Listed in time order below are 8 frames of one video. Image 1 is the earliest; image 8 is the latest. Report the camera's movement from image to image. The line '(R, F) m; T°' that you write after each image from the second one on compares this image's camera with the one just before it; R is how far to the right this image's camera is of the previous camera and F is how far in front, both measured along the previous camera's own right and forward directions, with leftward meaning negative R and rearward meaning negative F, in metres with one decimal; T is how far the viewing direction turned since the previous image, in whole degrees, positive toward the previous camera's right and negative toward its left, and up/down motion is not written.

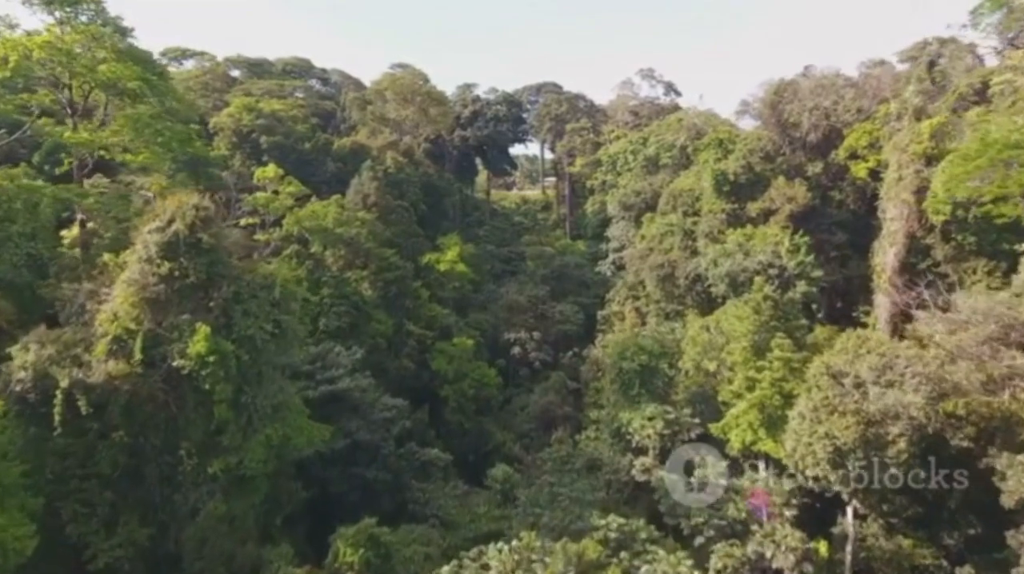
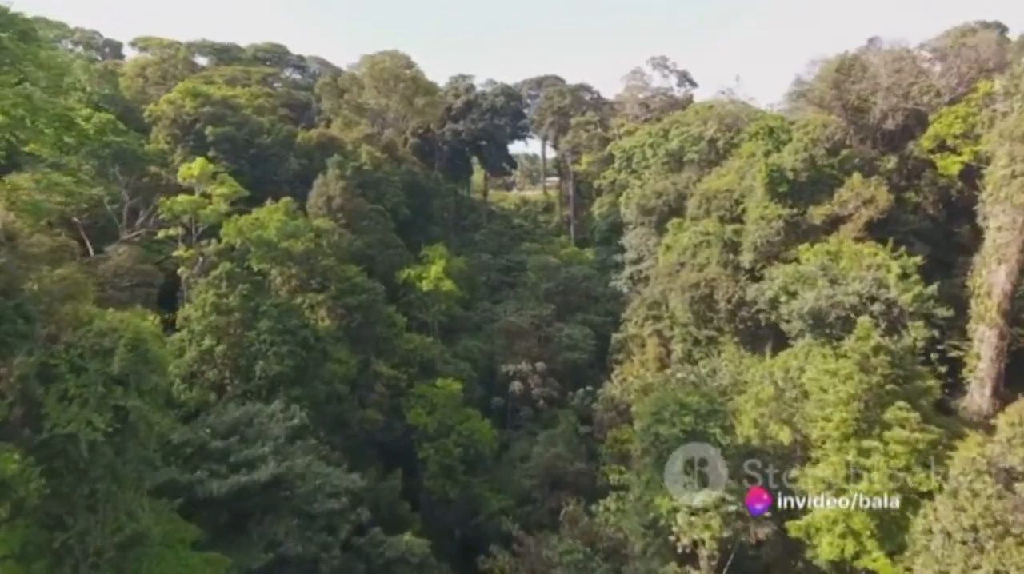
(+0.1, +6.6) m; 0°
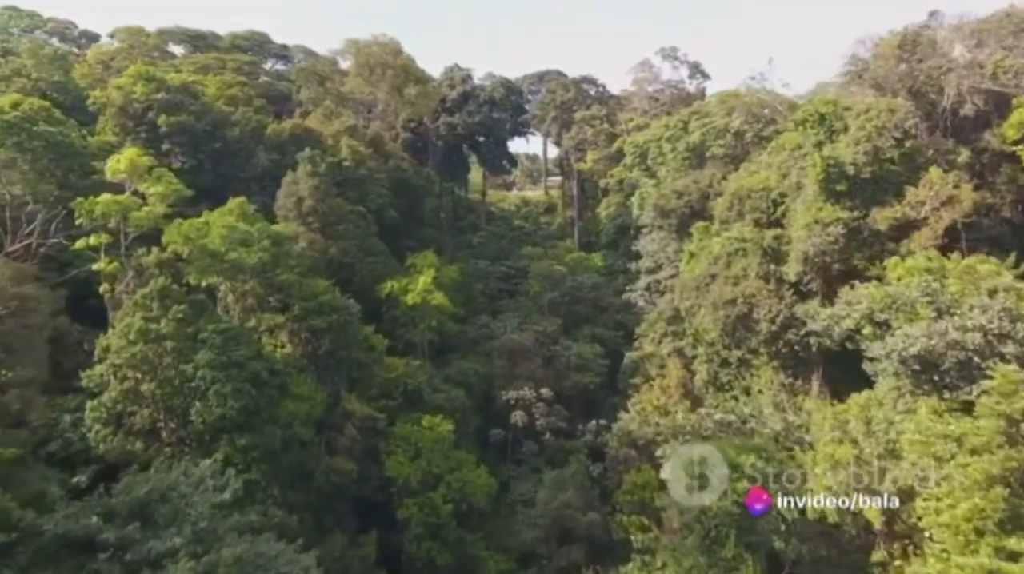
(0.0, +4.3) m; 0°
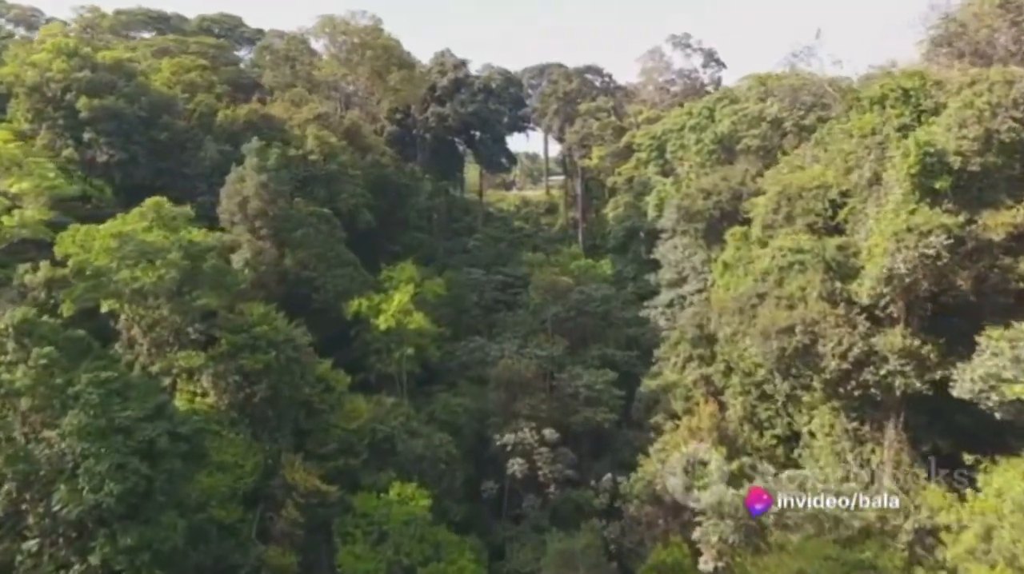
(+0.2, +4.9) m; 0°
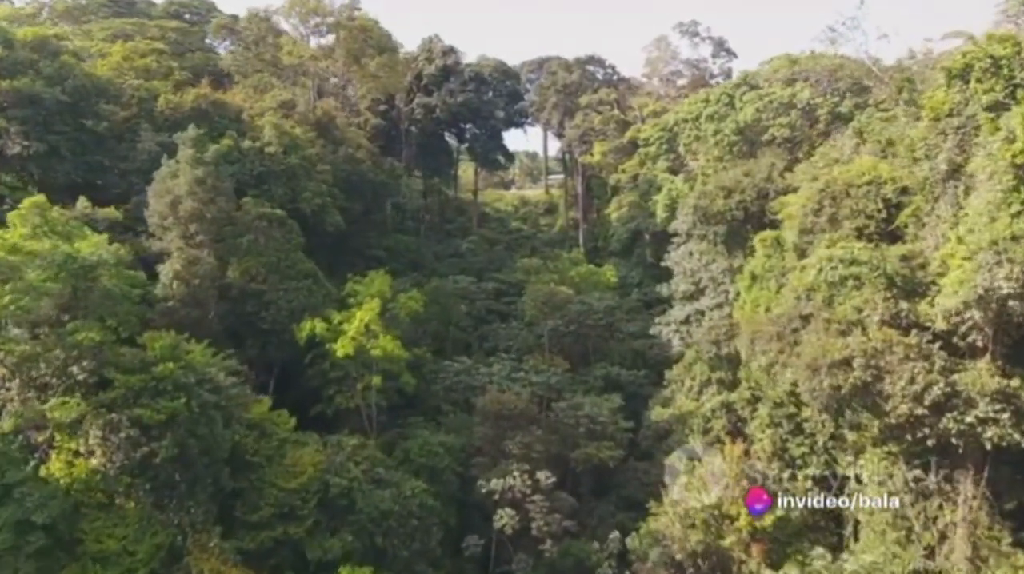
(+0.5, +3.6) m; 0°
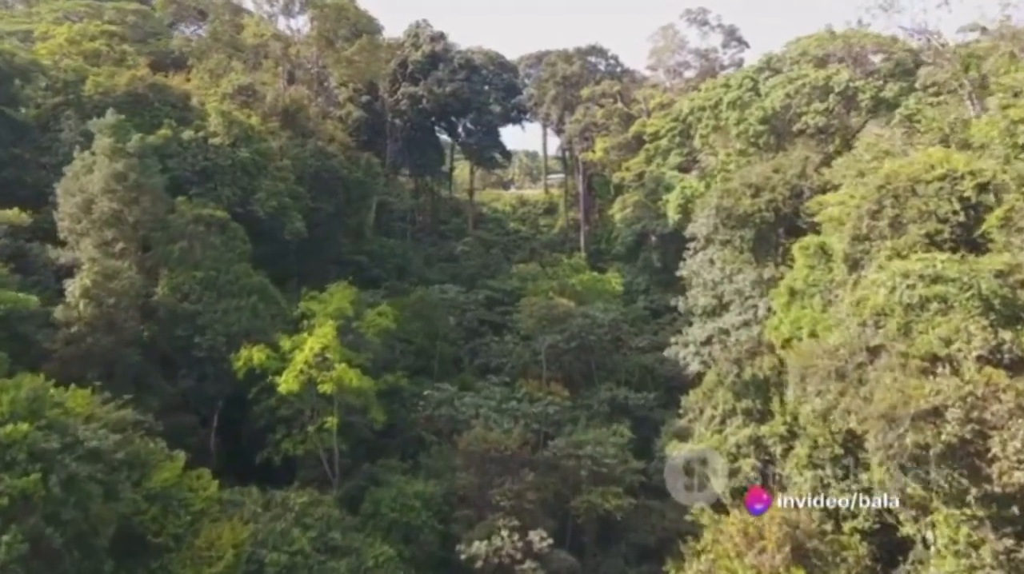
(+0.3, +3.3) m; 0°
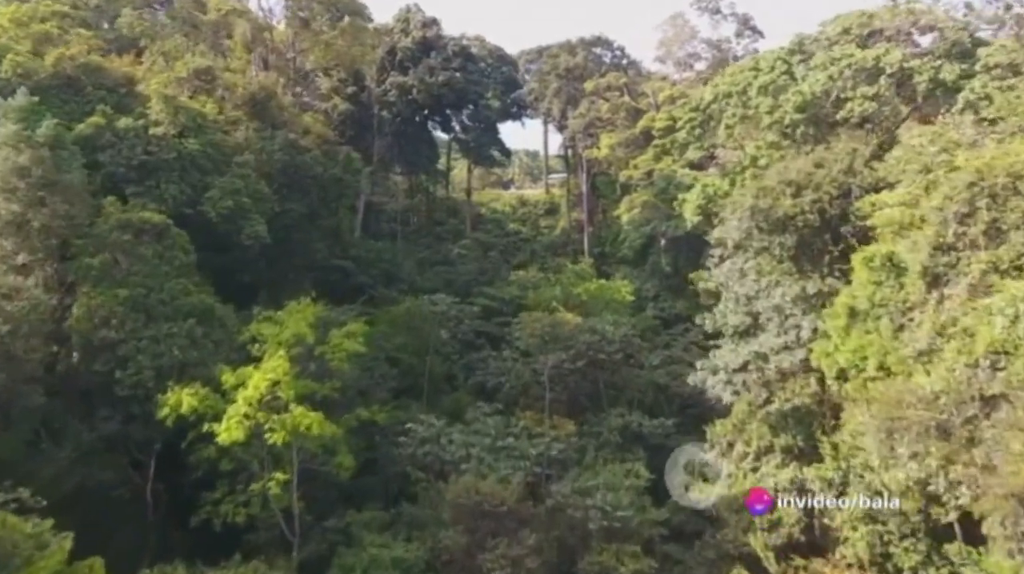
(+0.1, +2.9) m; 0°
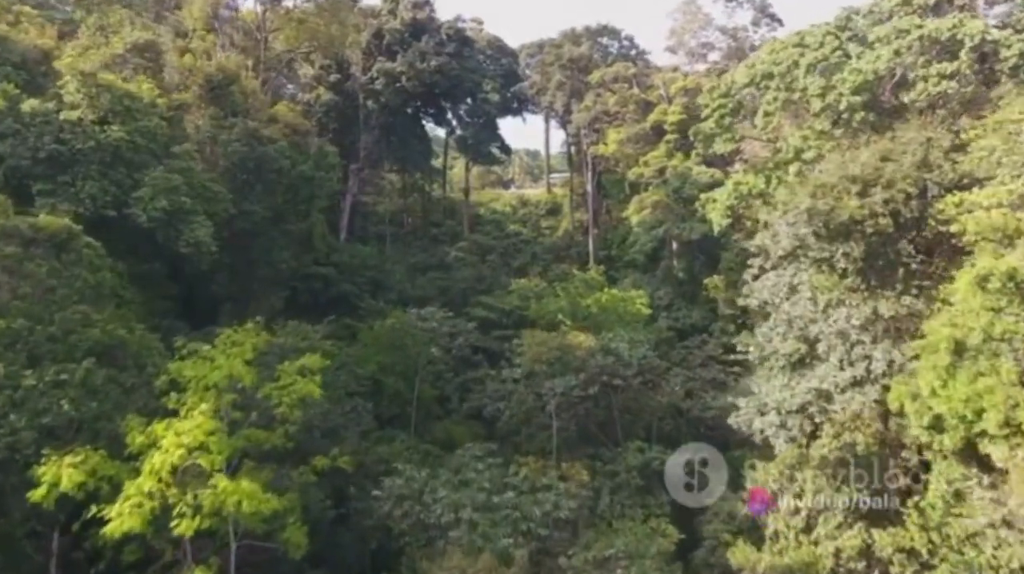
(0.0, +3.1) m; 0°
